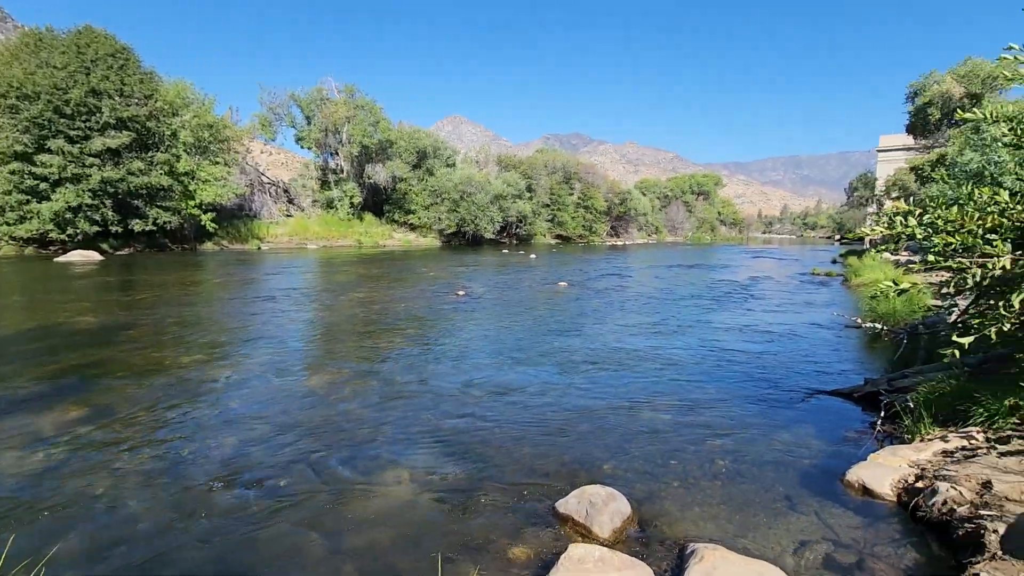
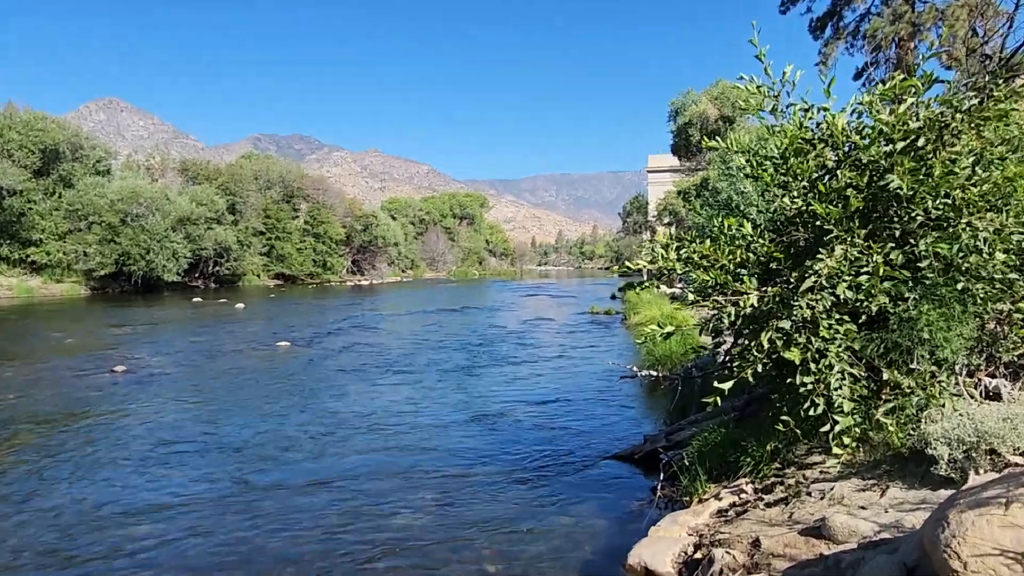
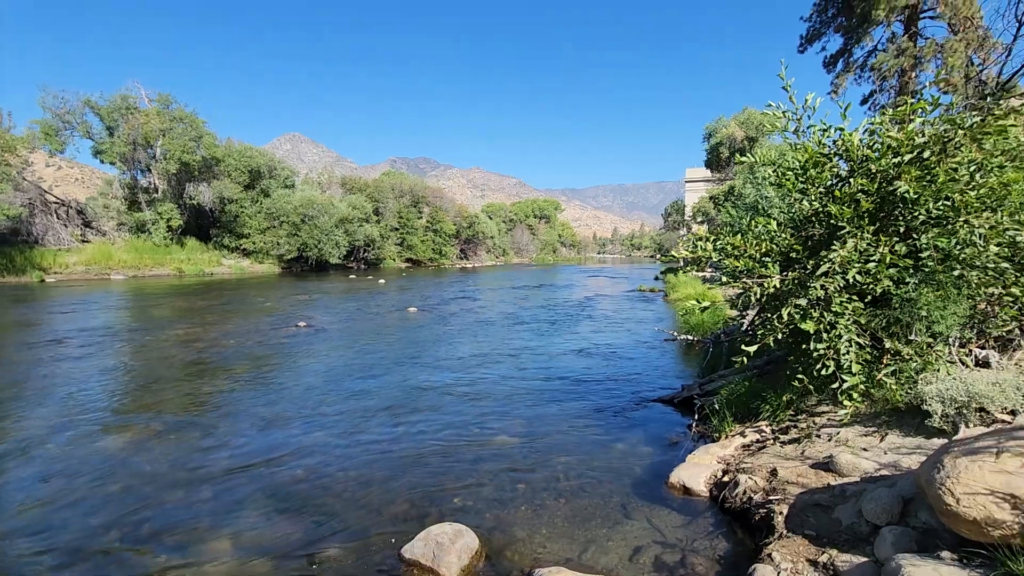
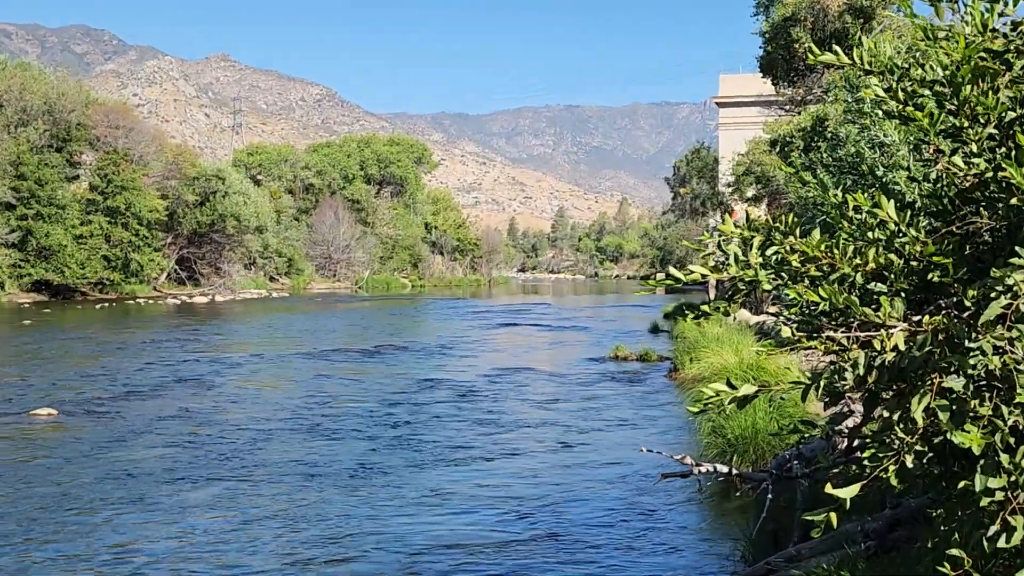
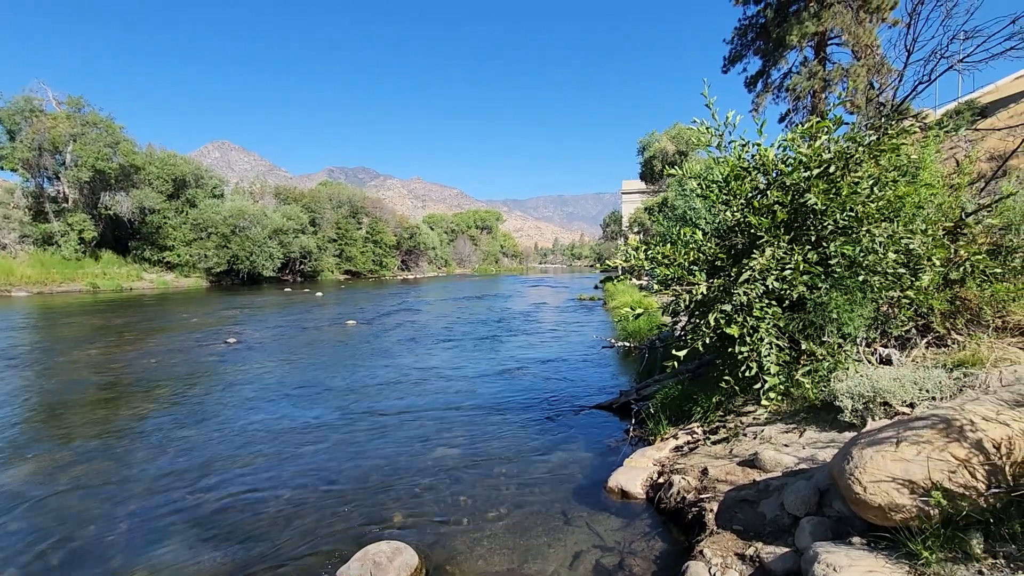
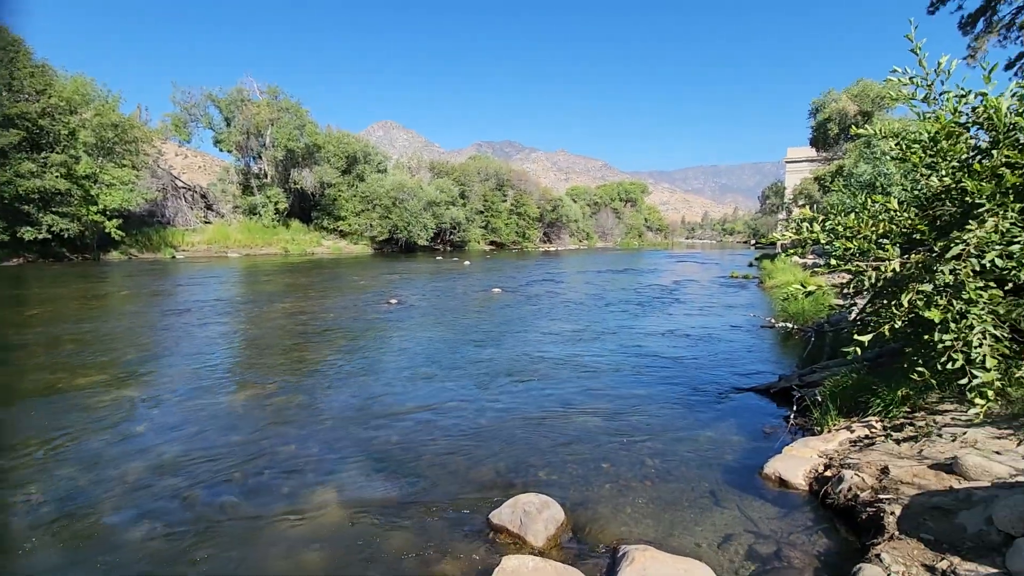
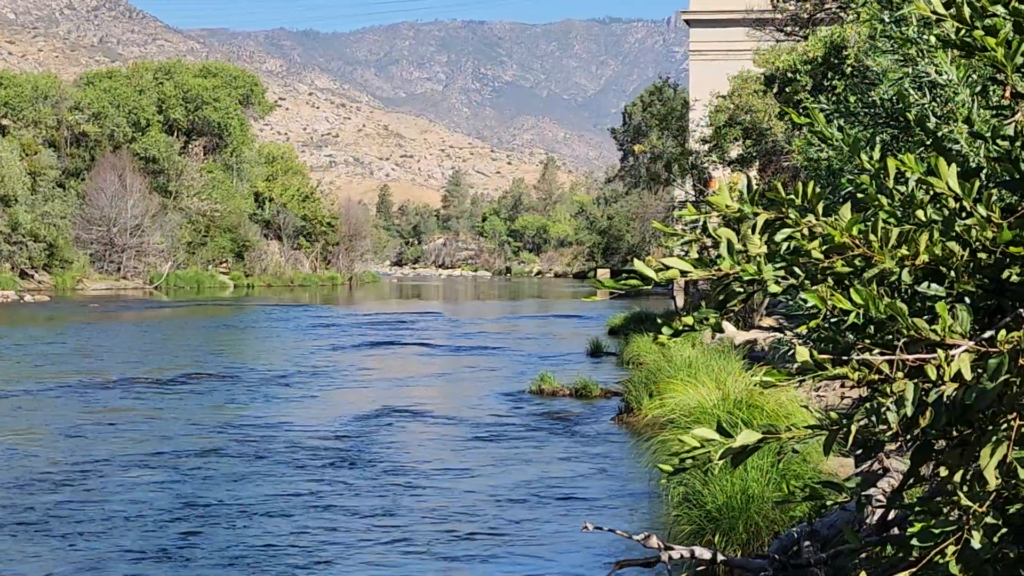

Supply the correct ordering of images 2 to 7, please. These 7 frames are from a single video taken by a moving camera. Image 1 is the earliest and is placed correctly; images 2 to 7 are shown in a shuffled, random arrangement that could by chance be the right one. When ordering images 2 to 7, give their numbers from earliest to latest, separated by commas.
6, 3, 5, 2, 4, 7
